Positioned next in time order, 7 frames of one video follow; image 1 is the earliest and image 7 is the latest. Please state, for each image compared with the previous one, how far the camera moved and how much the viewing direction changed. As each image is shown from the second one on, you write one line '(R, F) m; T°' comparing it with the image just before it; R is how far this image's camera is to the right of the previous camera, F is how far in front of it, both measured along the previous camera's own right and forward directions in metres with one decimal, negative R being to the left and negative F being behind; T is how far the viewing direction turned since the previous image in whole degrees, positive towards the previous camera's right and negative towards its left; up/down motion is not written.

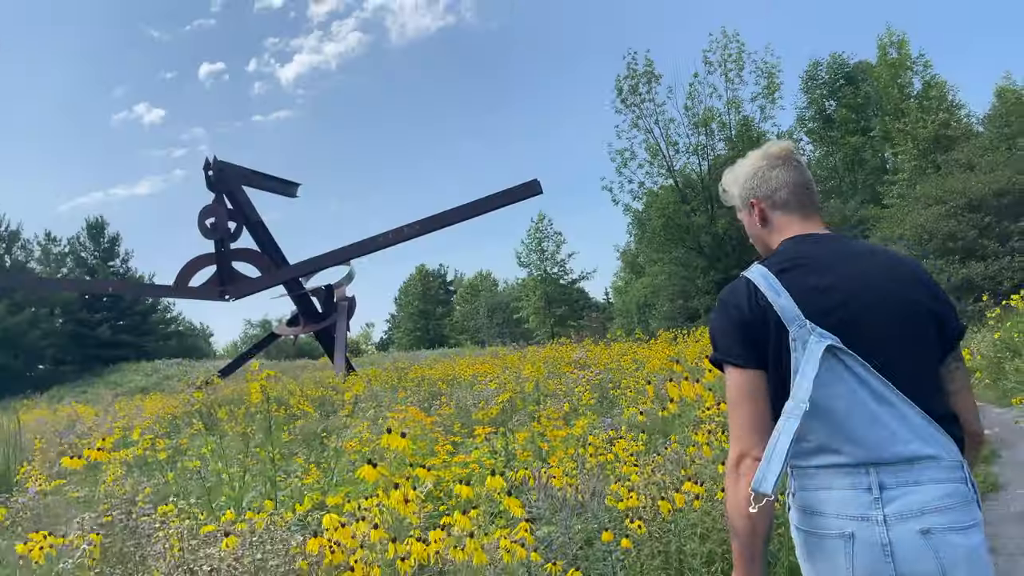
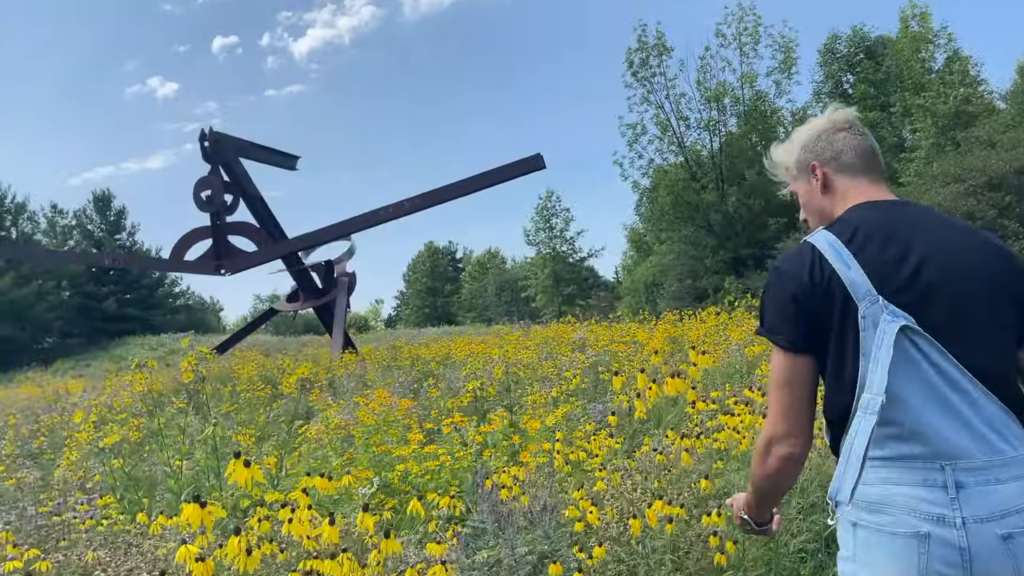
(+0.2, +0.4) m; -1°
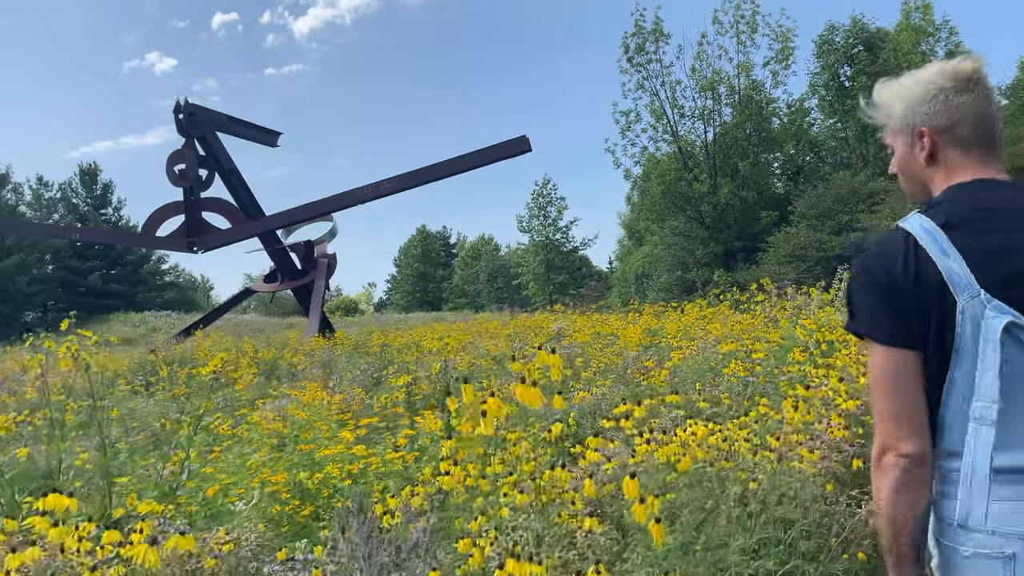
(+0.3, +0.4) m; 0°
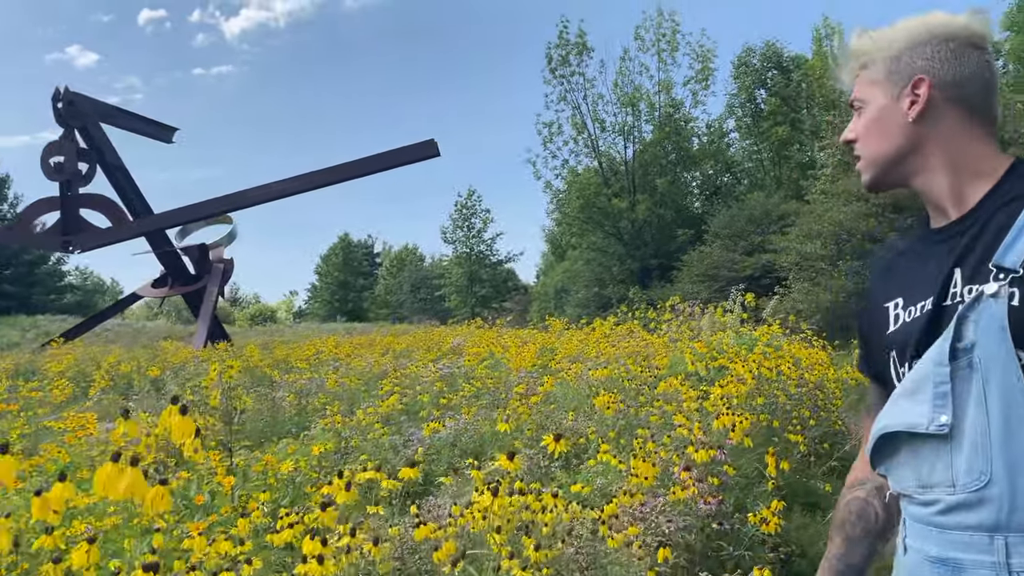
(+0.5, +0.6) m; +5°
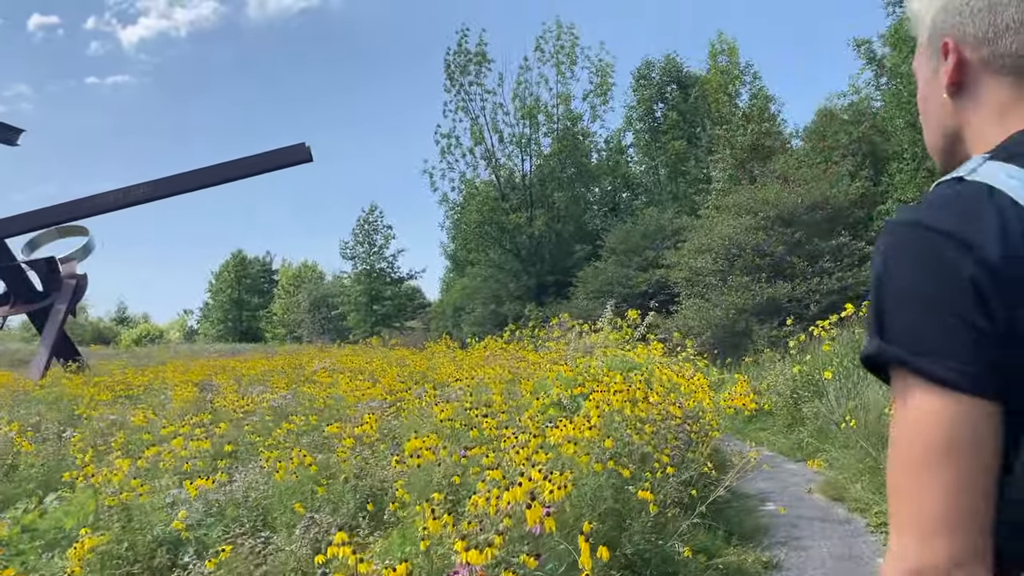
(+0.5, +0.9) m; +6°
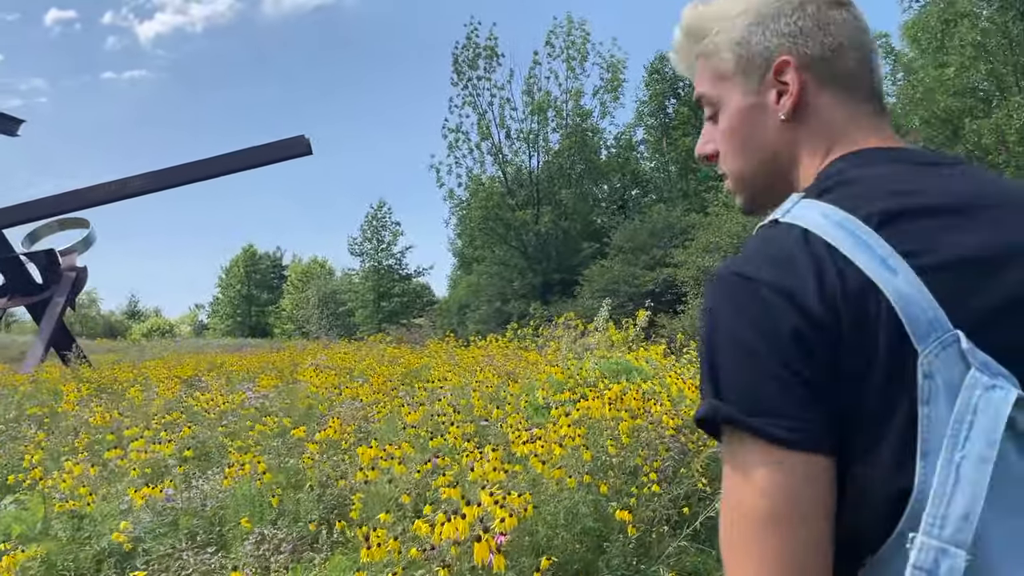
(+0.2, +0.3) m; -1°
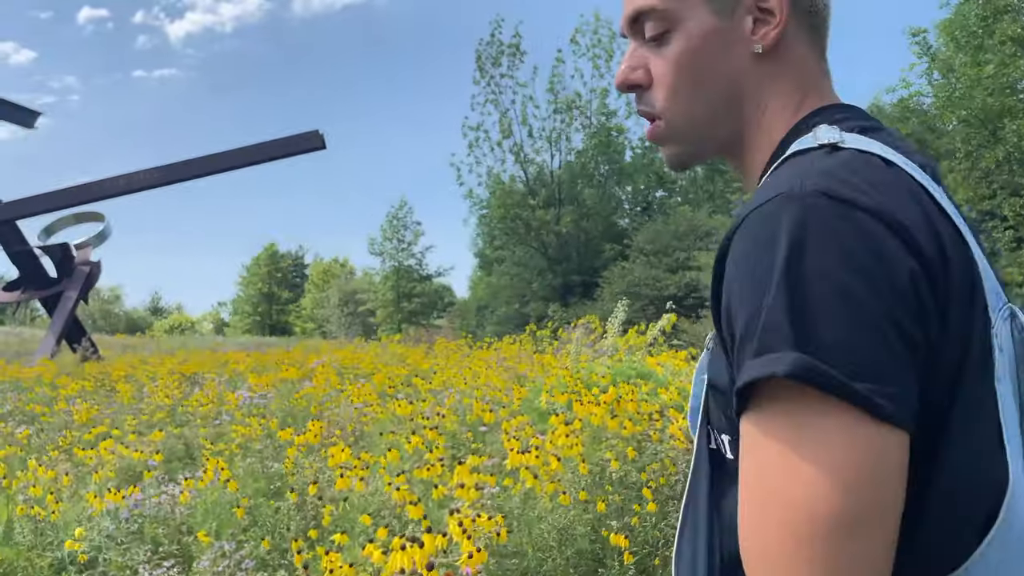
(+0.1, +0.4) m; -2°
